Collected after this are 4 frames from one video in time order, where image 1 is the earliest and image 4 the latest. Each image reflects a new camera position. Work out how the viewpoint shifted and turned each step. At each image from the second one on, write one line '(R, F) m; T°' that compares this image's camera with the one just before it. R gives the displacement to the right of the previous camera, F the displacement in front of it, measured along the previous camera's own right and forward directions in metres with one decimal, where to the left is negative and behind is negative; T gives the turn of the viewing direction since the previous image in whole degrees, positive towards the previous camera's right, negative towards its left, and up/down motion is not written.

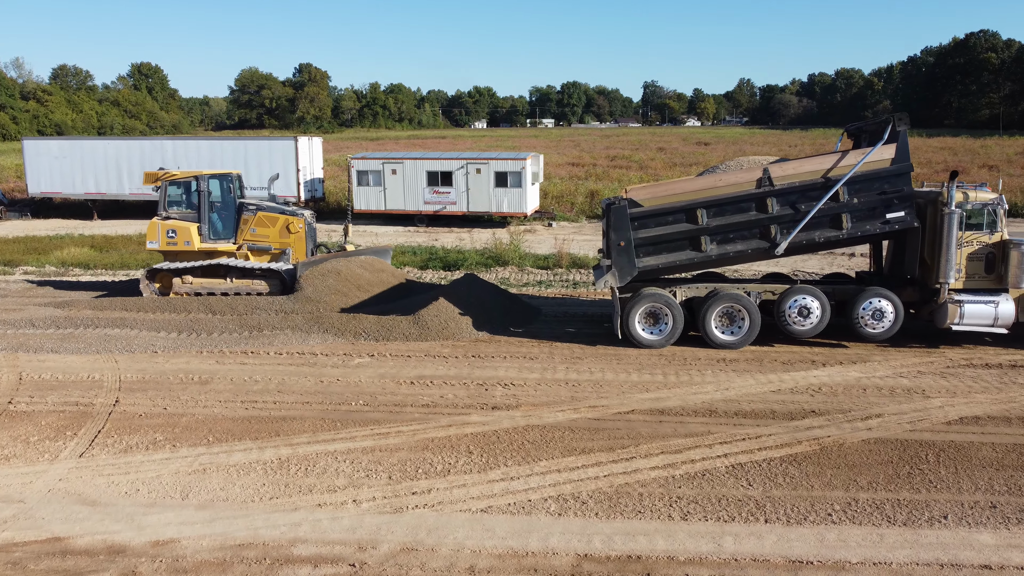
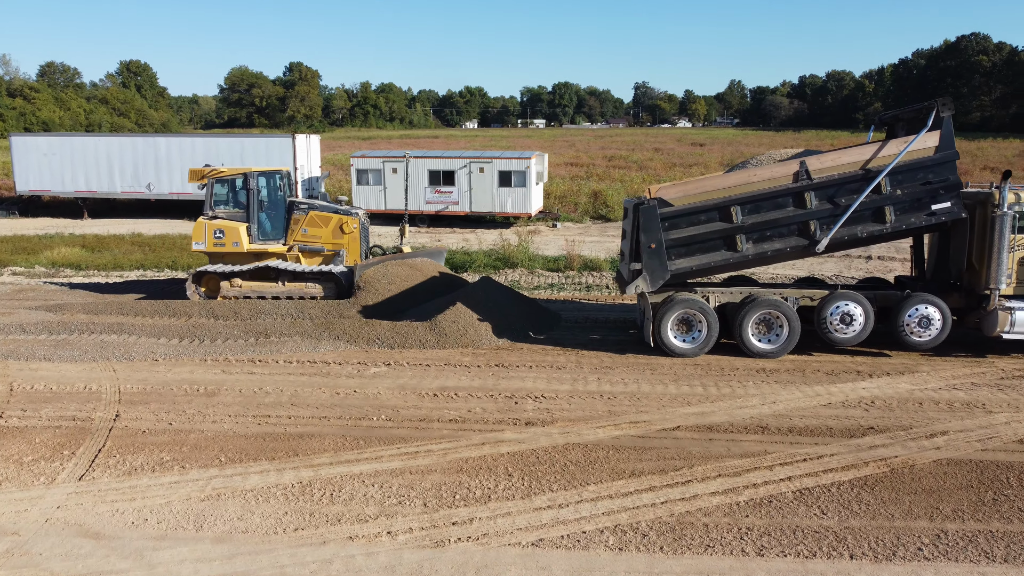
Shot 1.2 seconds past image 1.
(-0.4, +0.6) m; +1°
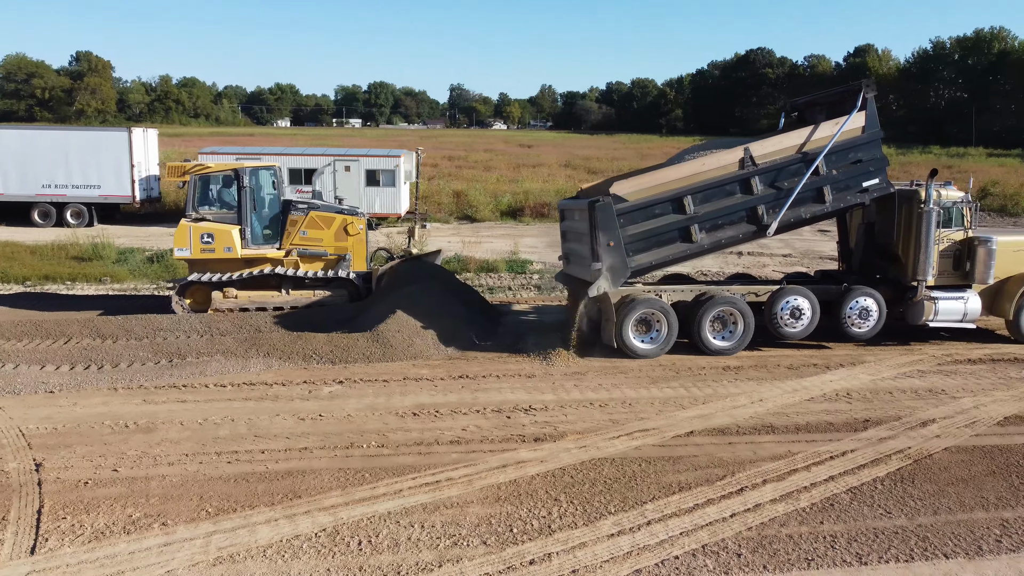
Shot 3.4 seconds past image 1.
(-1.5, +0.8) m; +13°
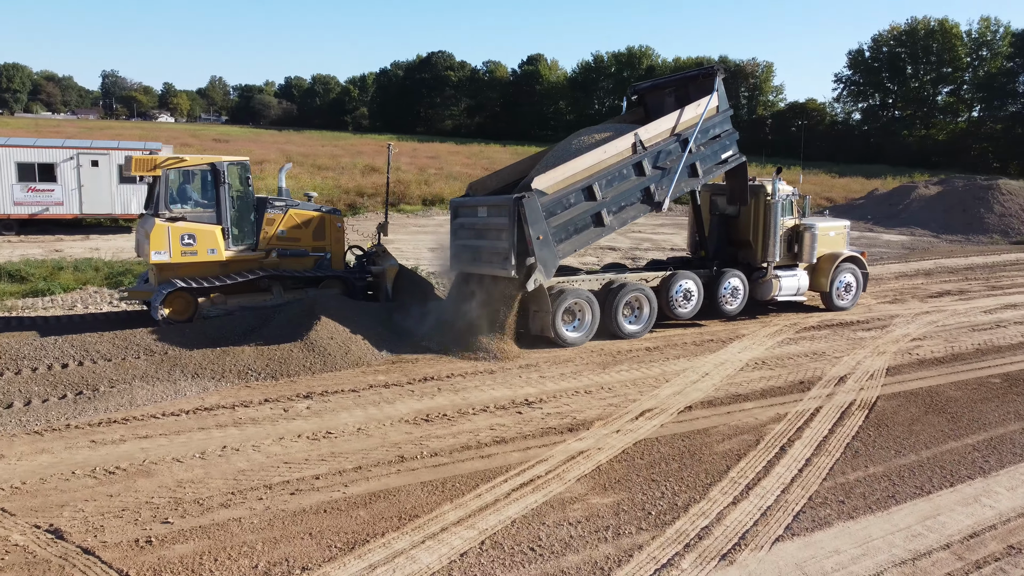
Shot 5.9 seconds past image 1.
(-2.8, +0.5) m; +22°
